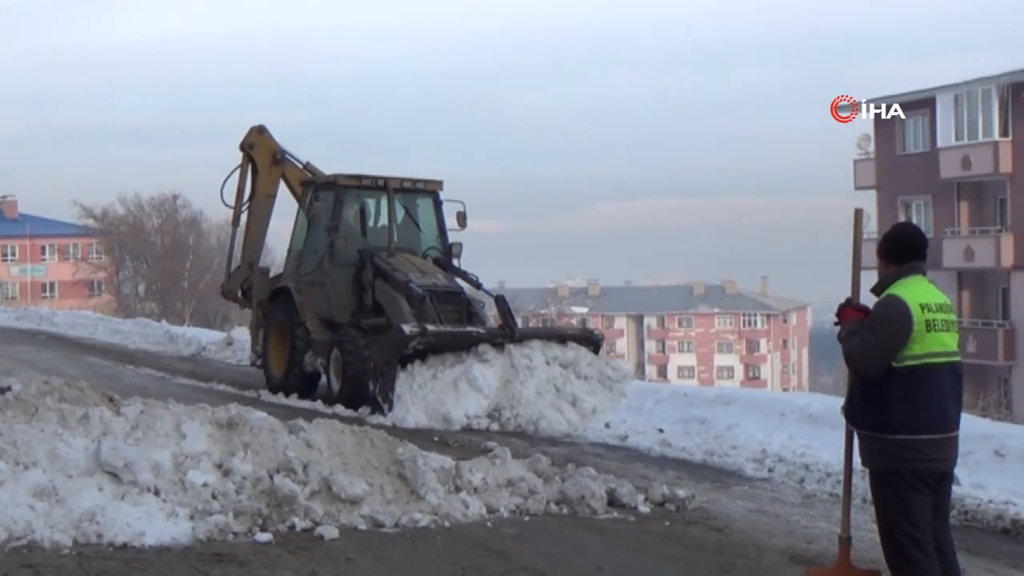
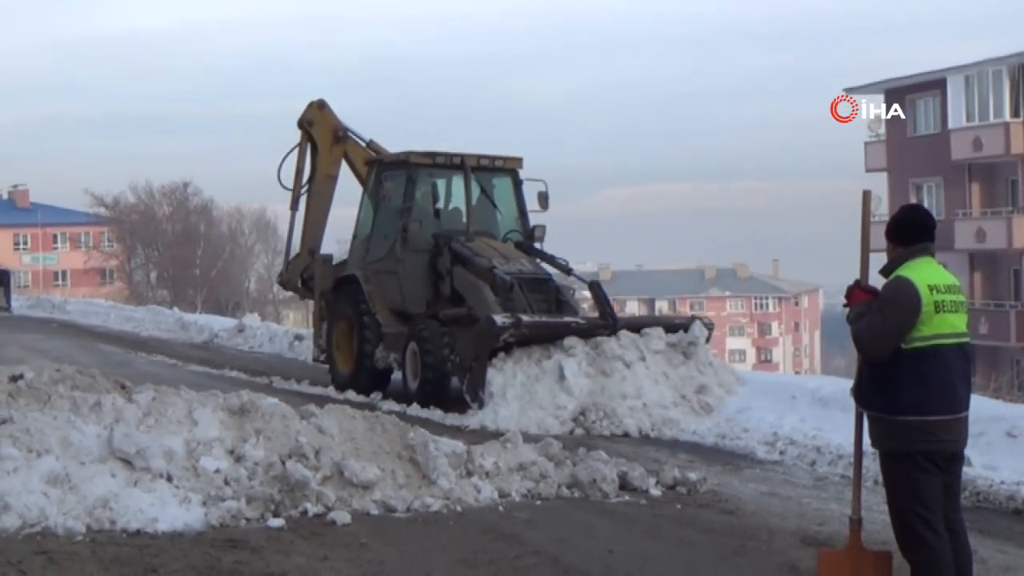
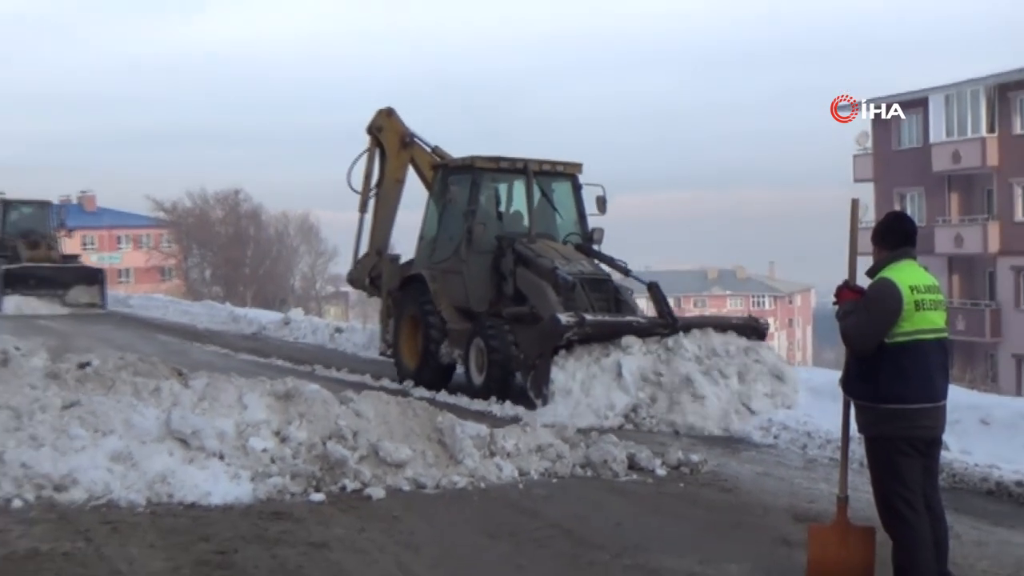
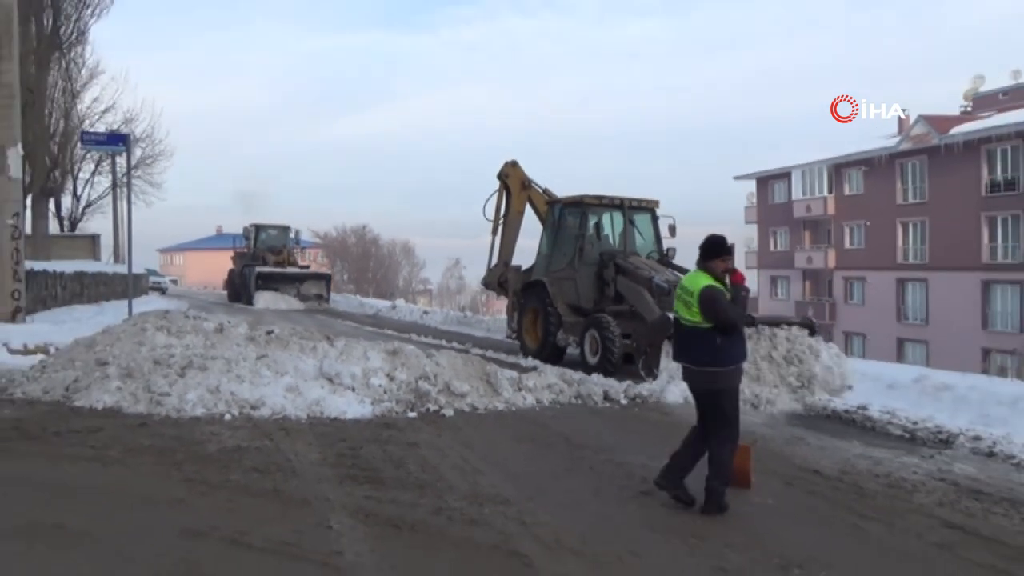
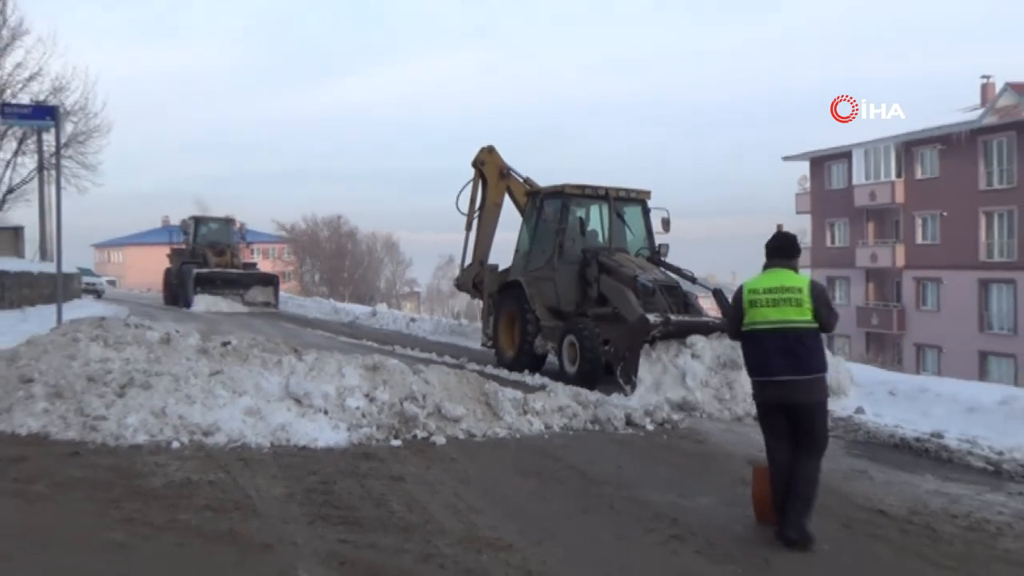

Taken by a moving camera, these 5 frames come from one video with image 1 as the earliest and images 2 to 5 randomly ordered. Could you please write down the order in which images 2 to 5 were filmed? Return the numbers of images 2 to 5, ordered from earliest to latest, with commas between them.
2, 3, 5, 4
